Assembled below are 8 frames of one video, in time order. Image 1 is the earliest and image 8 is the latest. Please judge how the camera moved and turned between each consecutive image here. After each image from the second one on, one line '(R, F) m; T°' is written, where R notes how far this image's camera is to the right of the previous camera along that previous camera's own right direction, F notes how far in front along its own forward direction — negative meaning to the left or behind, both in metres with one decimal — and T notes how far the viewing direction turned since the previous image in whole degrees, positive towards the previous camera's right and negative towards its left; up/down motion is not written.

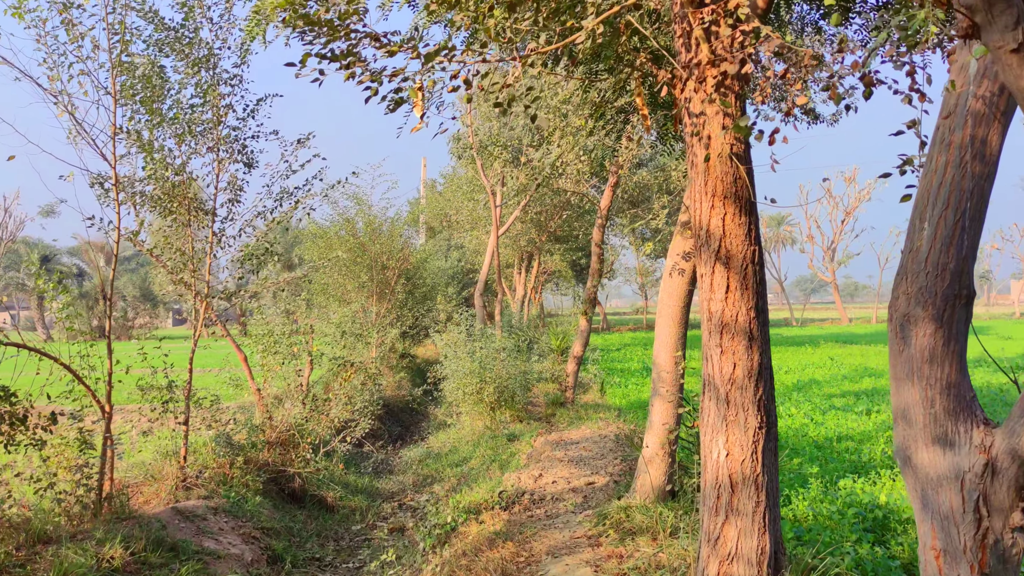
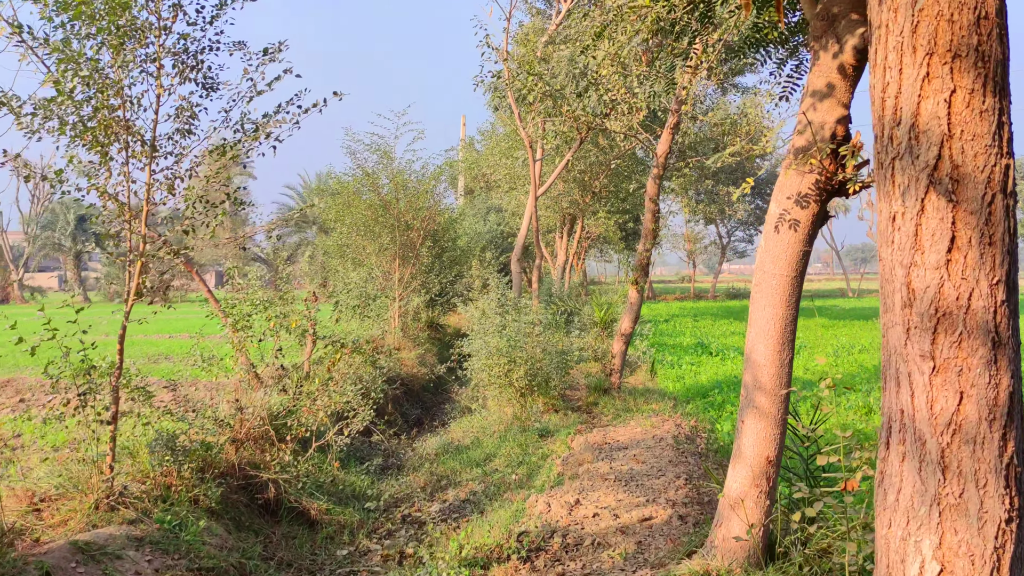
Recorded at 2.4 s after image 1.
(+0.1, +1.7) m; -3°
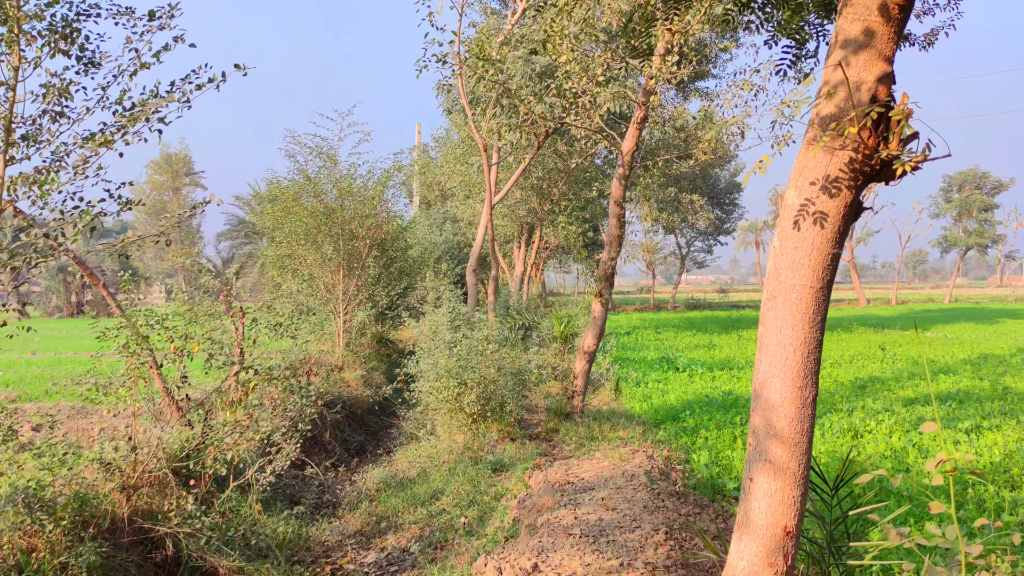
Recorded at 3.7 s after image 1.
(+0.1, +0.9) m; +3°
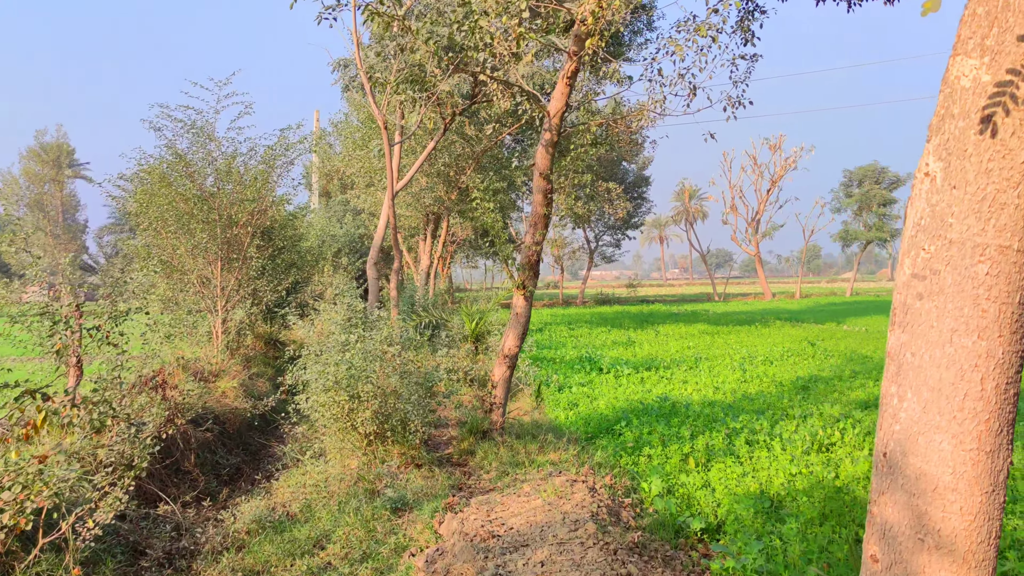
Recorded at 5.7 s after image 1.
(0.0, +1.4) m; +6°
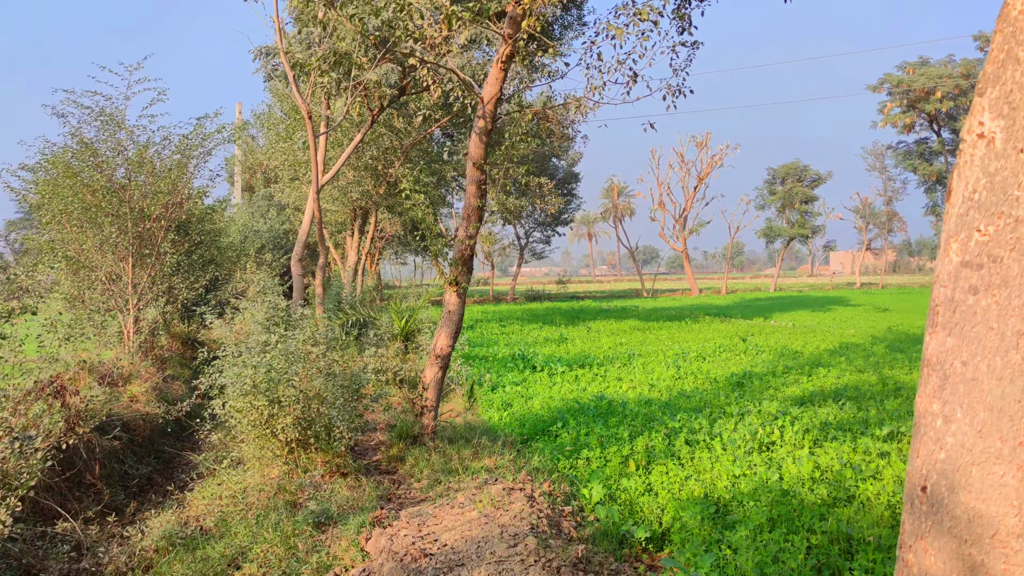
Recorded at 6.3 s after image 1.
(0.0, +0.3) m; +5°
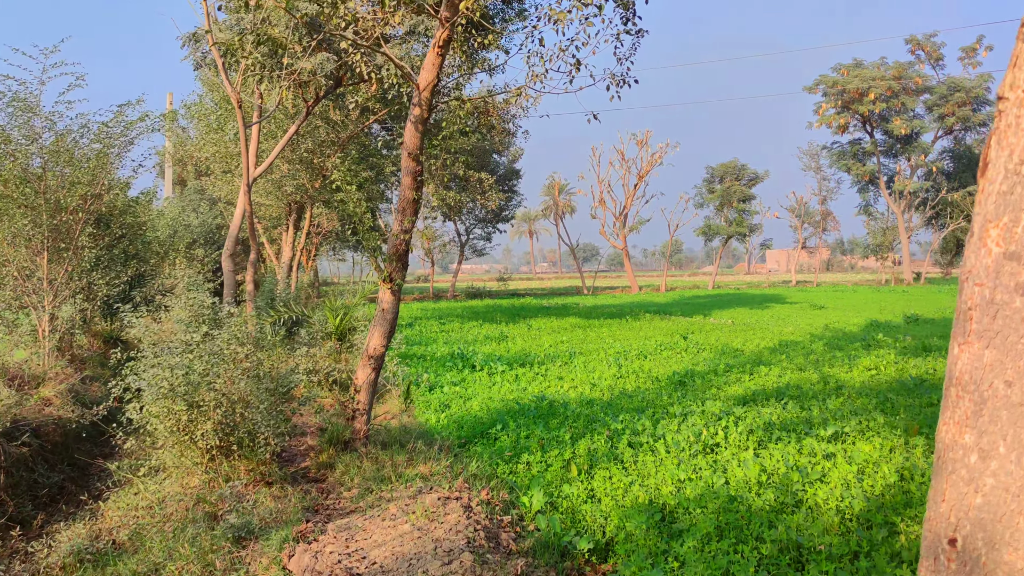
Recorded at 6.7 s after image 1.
(0.0, +0.3) m; +4°
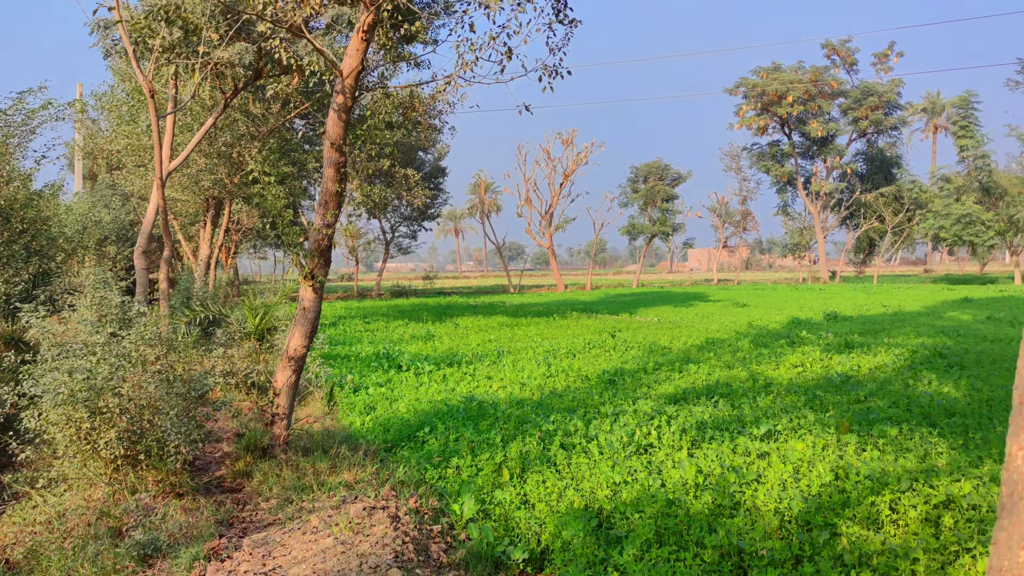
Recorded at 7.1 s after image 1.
(0.0, +0.2) m; +5°
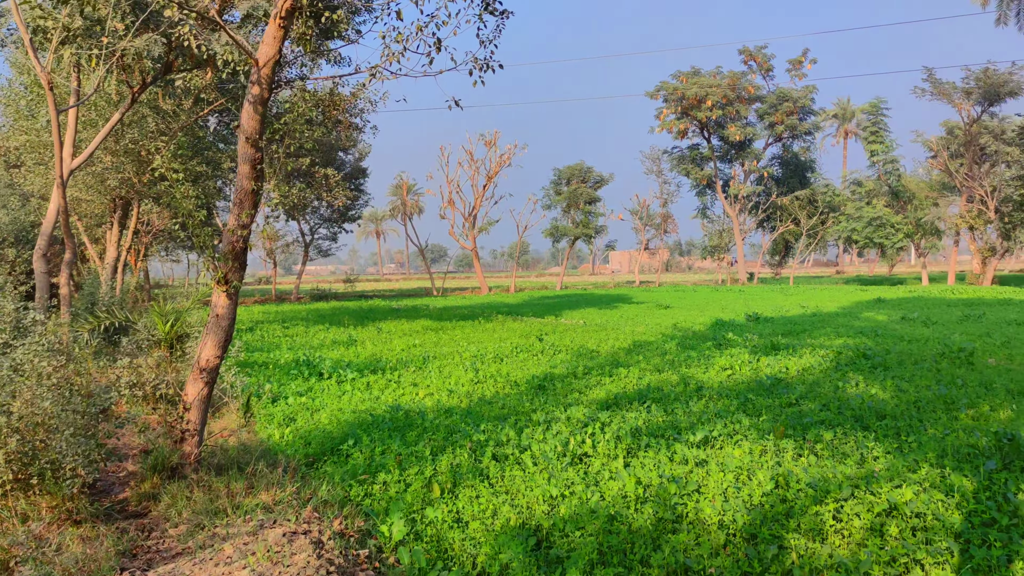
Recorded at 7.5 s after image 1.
(0.0, +0.3) m; +5°
